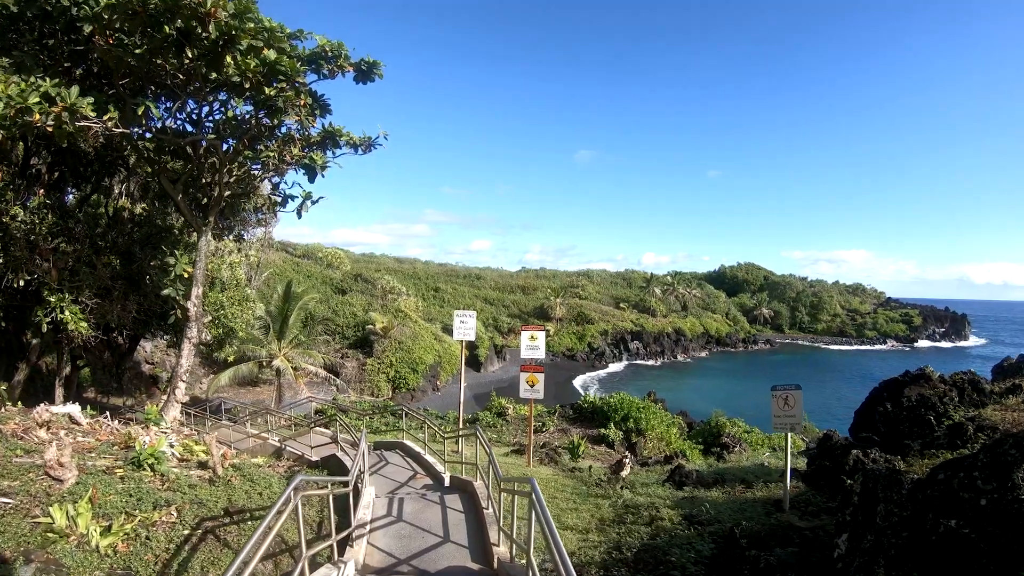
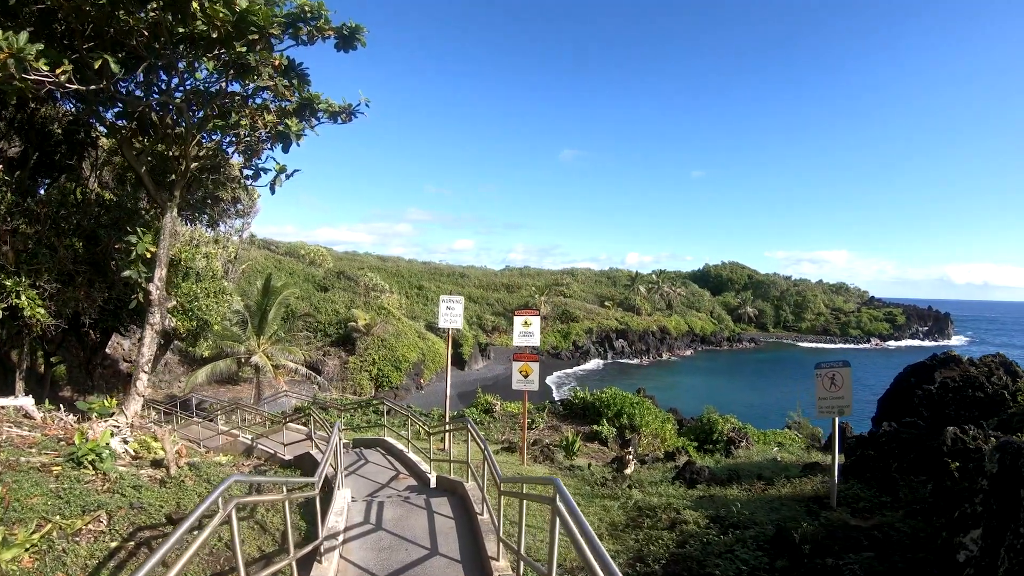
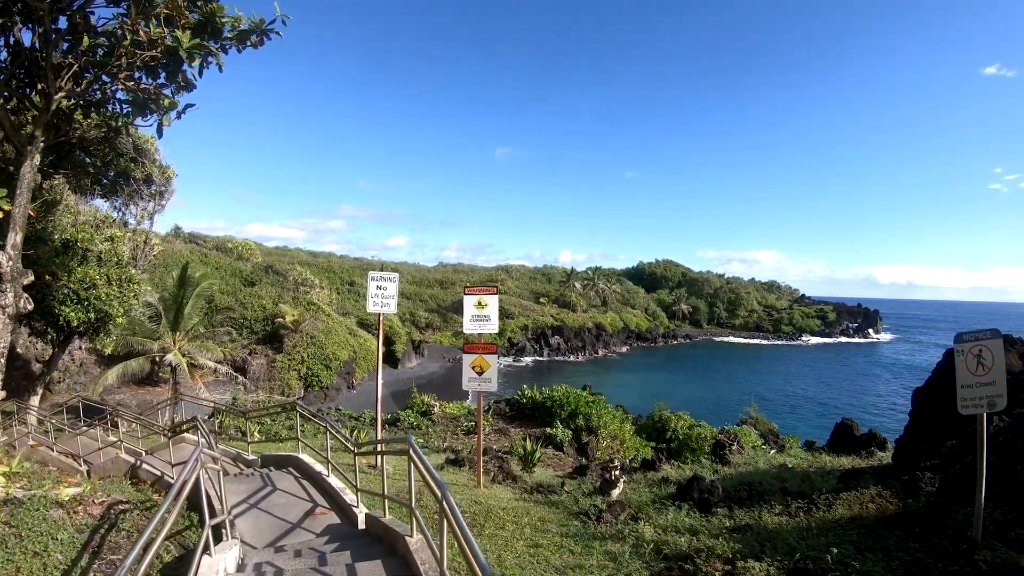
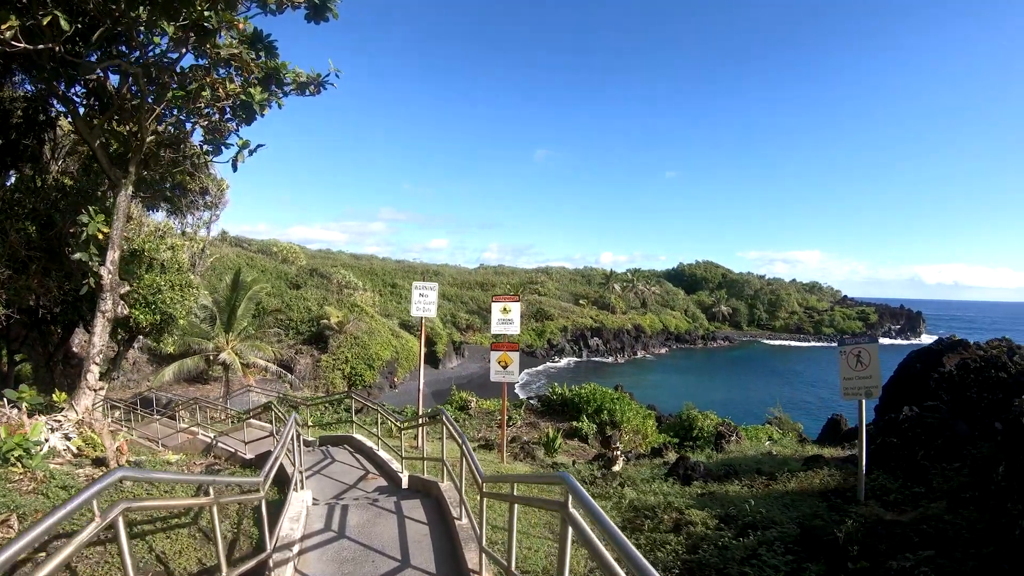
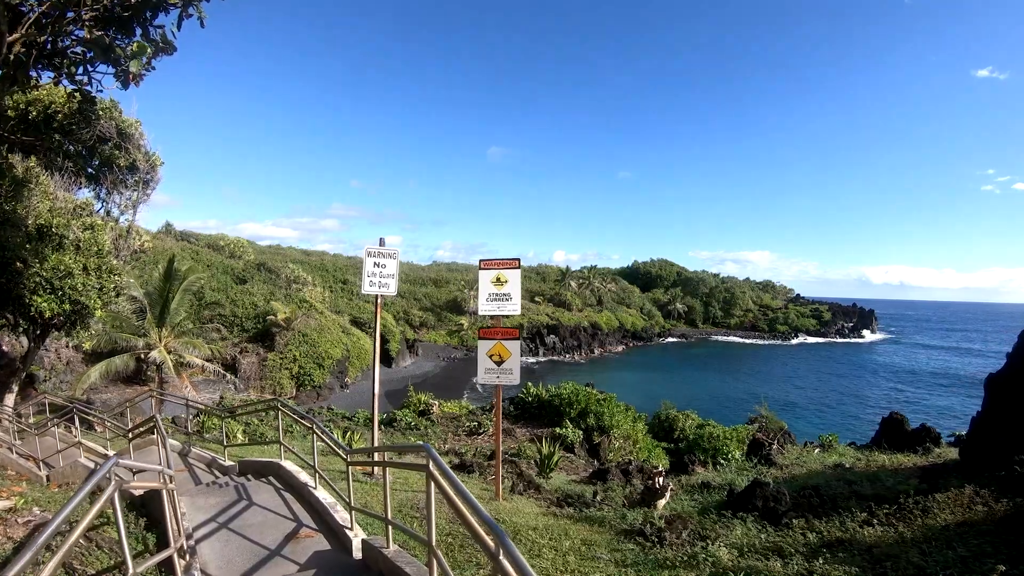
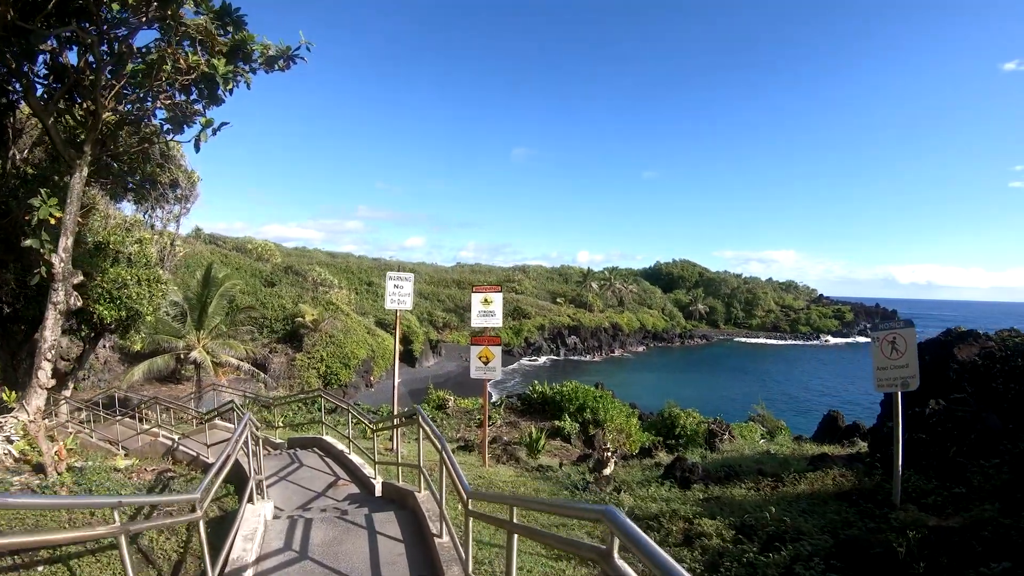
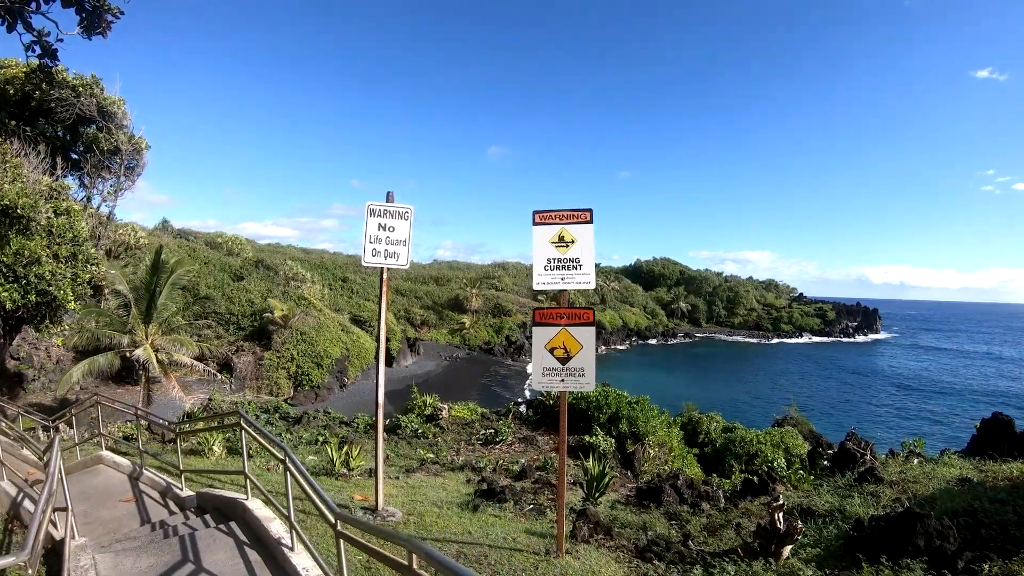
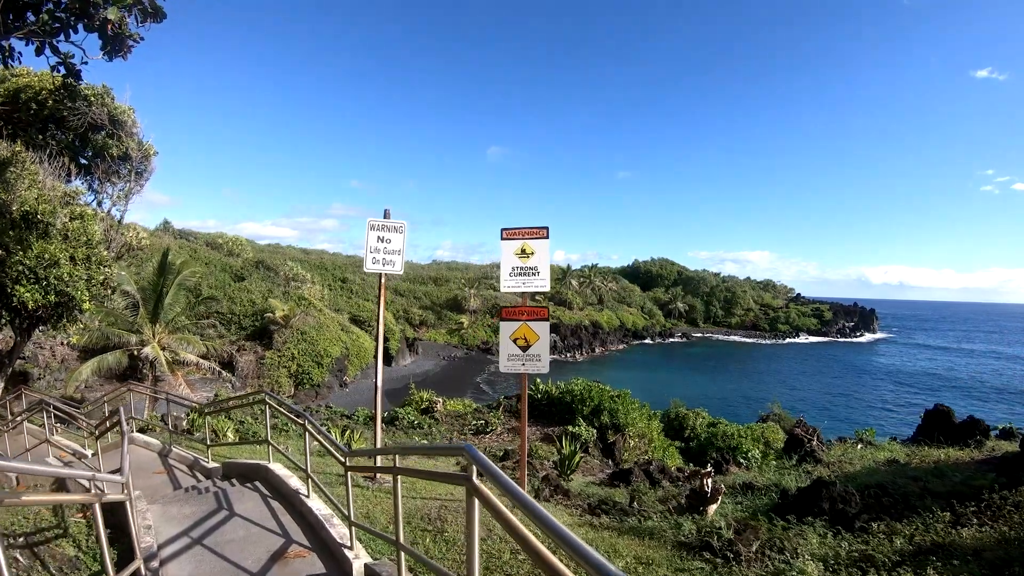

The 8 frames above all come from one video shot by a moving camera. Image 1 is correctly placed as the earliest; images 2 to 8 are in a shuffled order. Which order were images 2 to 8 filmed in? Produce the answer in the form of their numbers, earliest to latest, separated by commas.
2, 4, 6, 3, 5, 8, 7
